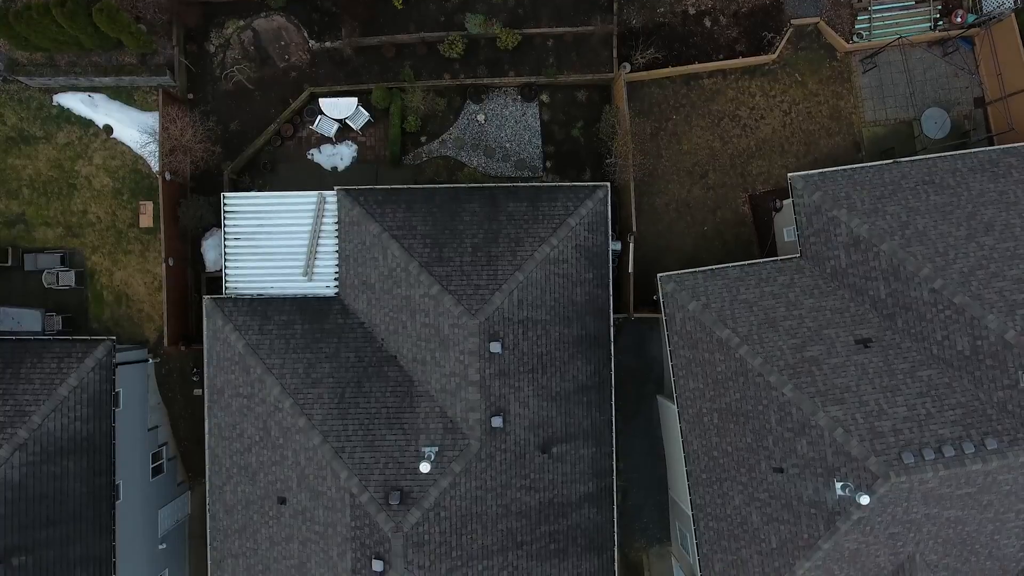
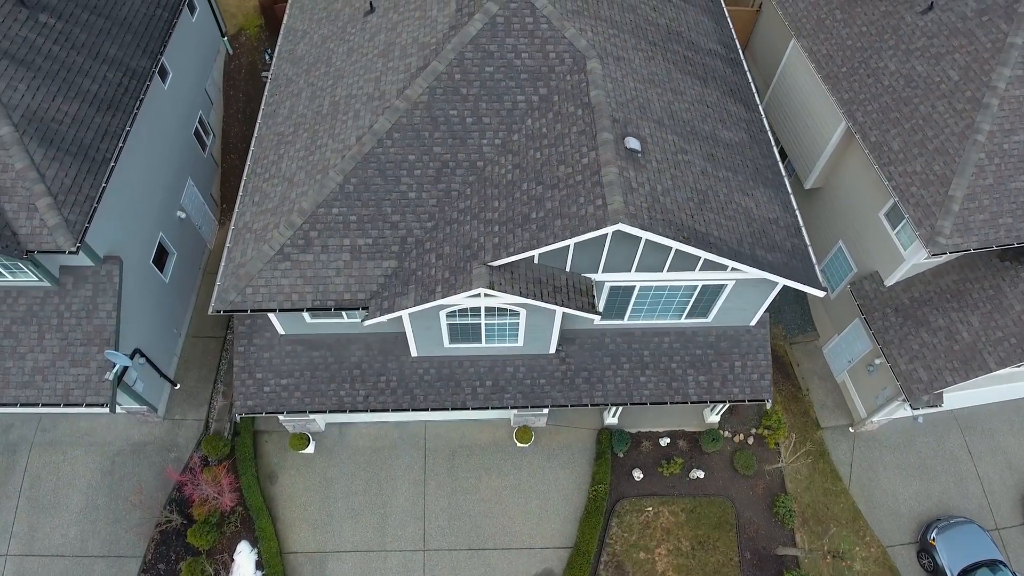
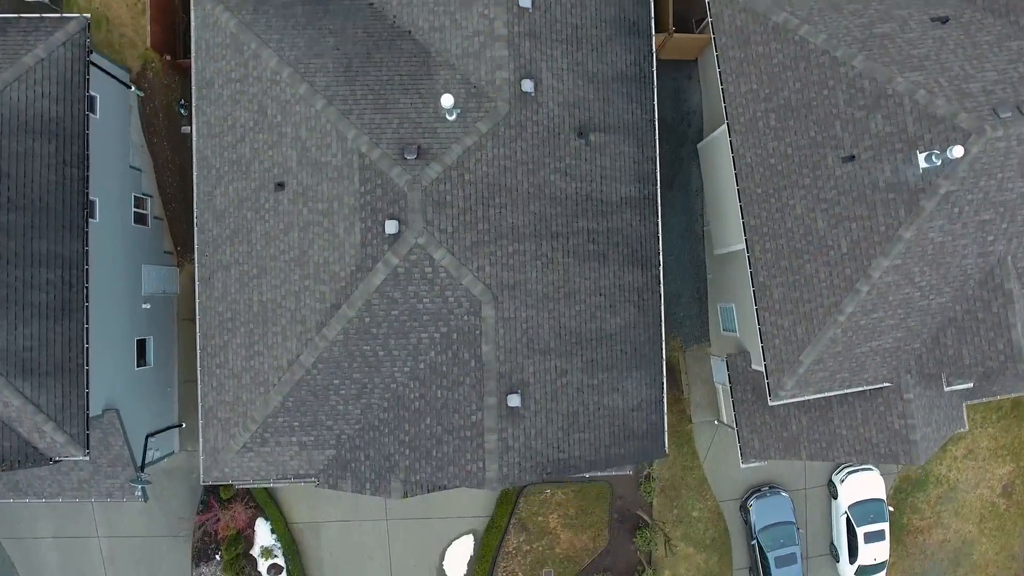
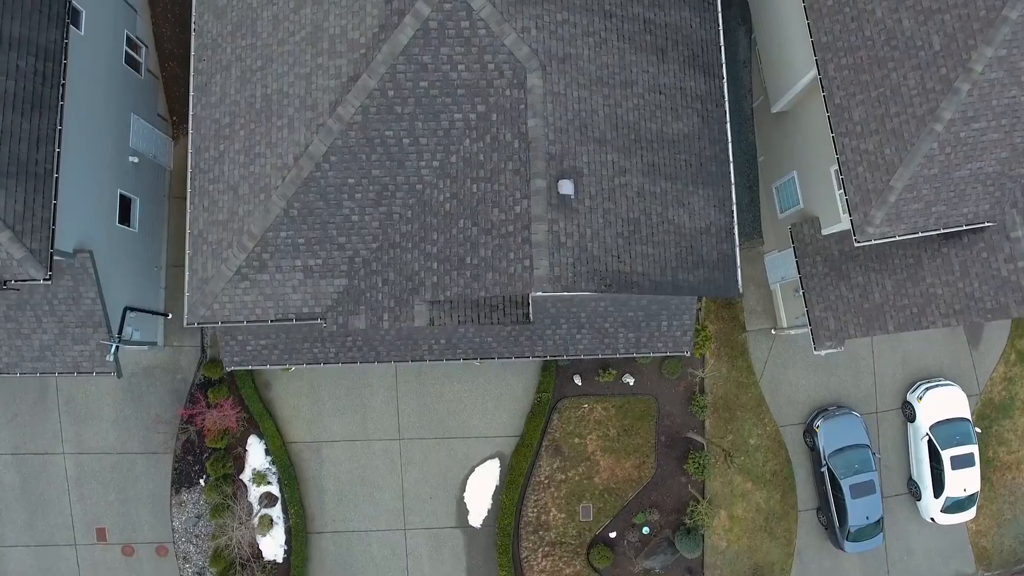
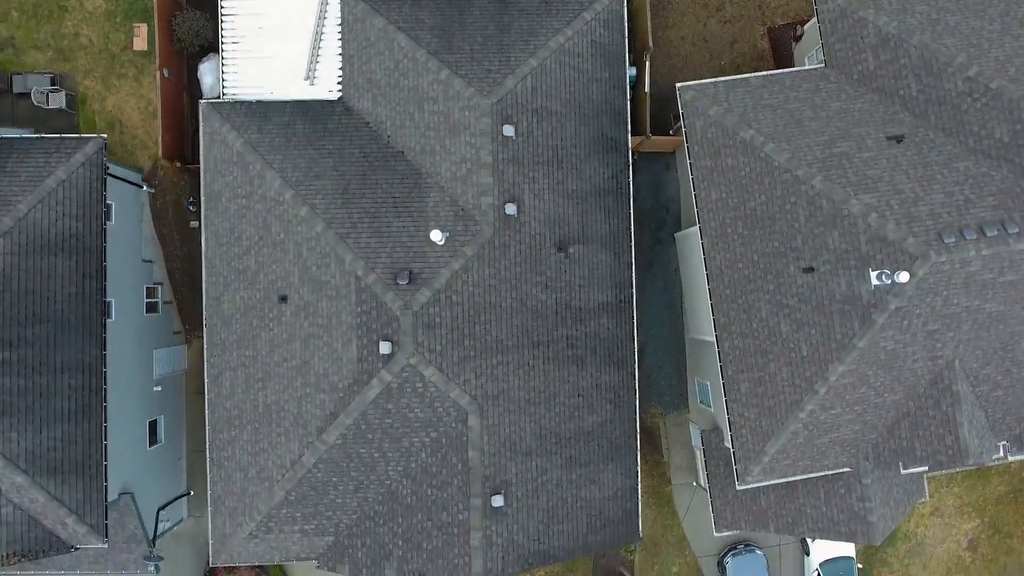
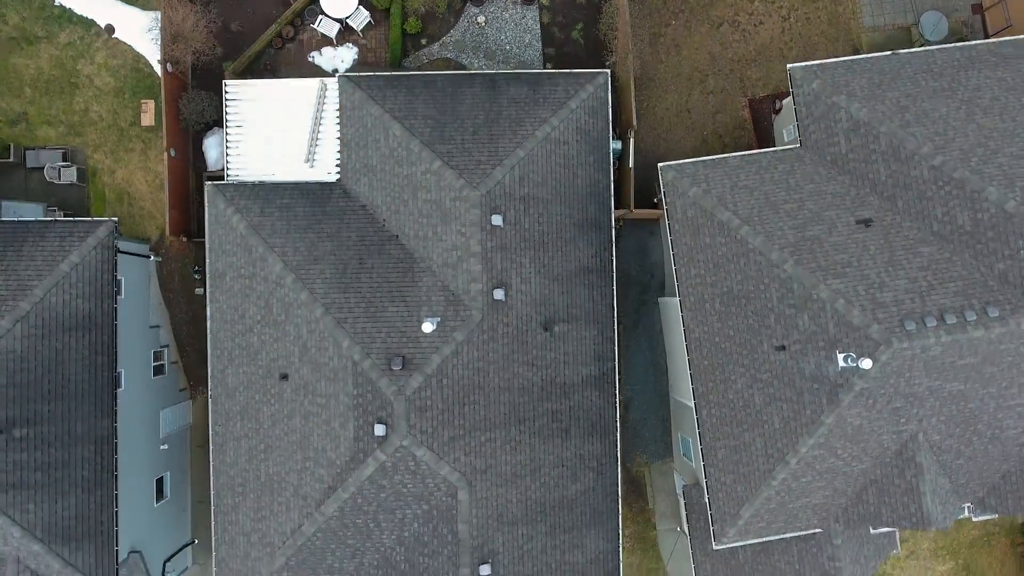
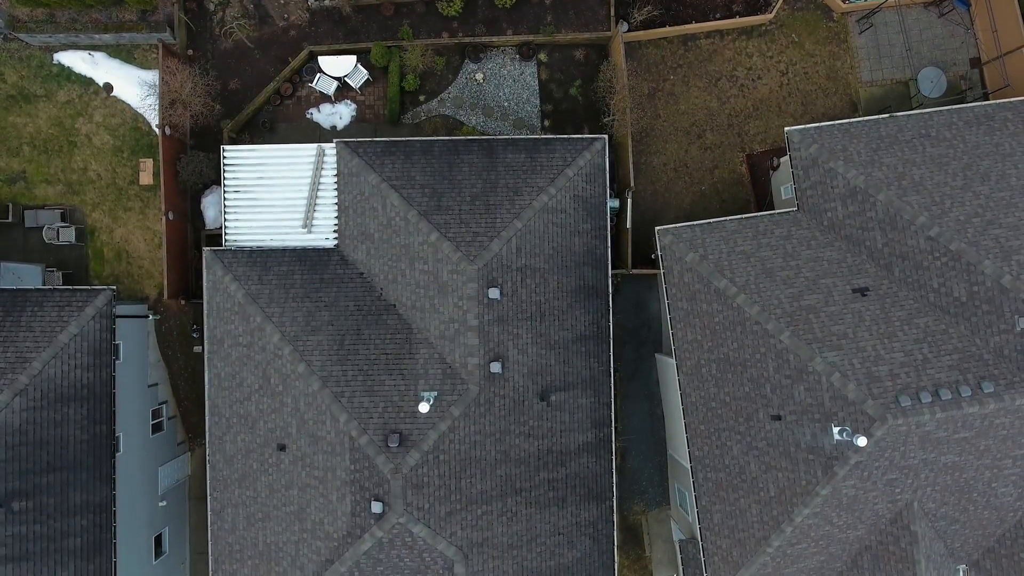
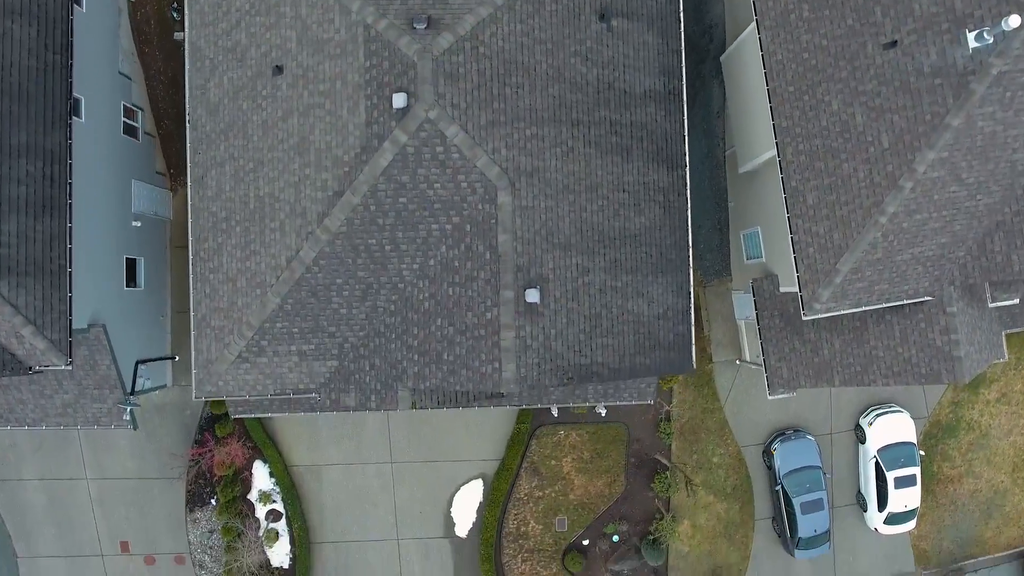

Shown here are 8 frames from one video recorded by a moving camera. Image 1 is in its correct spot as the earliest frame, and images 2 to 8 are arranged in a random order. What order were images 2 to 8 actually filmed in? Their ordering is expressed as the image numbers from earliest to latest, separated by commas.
7, 6, 5, 3, 8, 4, 2
